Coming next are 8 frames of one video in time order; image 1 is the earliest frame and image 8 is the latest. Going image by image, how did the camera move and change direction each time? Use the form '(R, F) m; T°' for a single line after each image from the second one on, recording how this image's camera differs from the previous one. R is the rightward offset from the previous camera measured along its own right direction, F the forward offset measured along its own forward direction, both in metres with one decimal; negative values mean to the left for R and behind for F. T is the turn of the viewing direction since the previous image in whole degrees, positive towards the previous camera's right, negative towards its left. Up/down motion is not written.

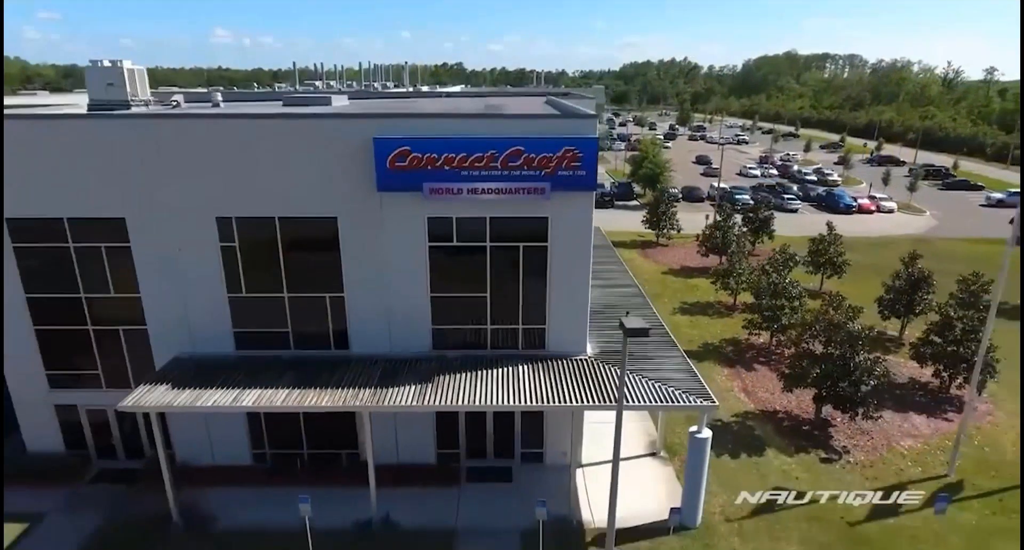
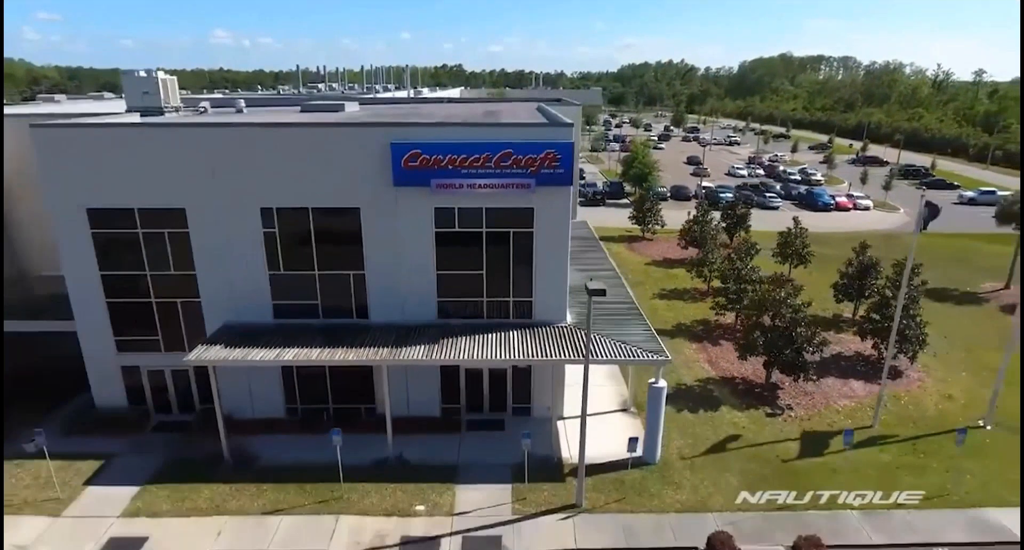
(+0.1, -1.0) m; 0°
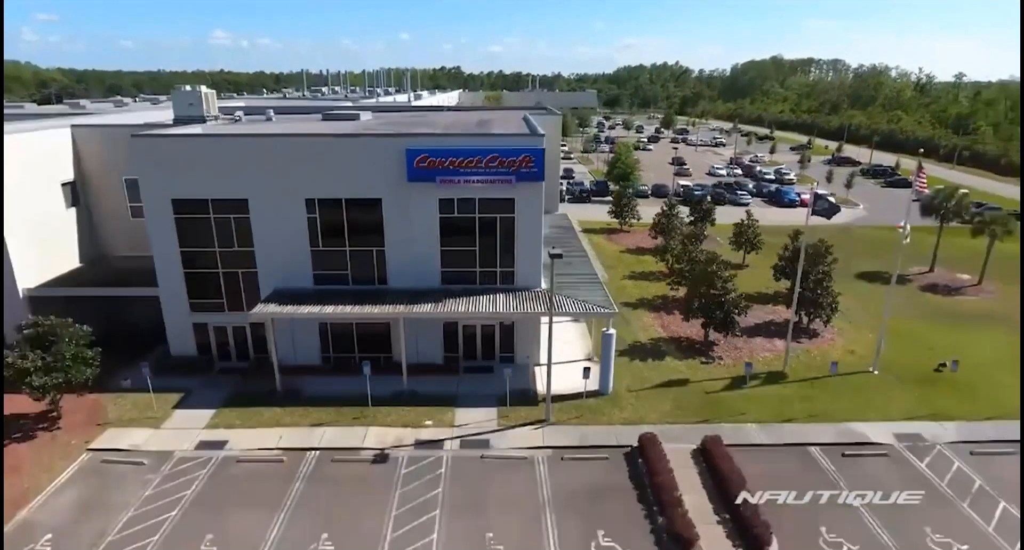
(+0.1, -1.7) m; 0°
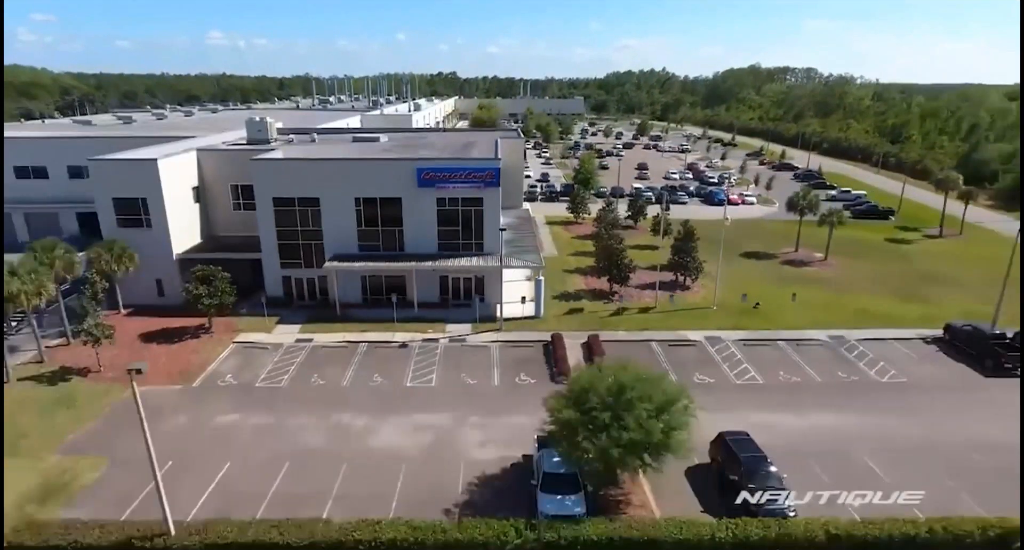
(+0.5, -4.5) m; 0°
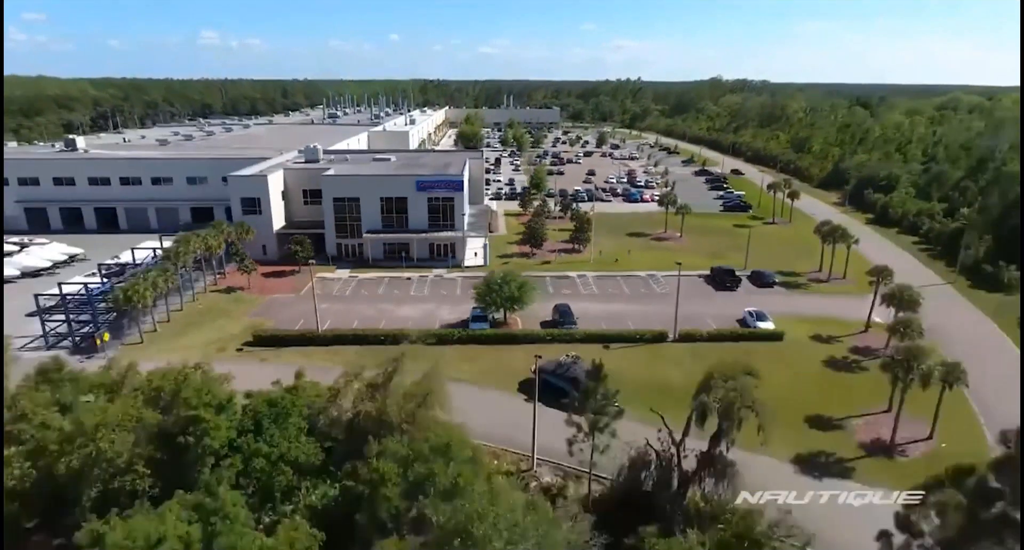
(+1.1, -8.6) m; +1°
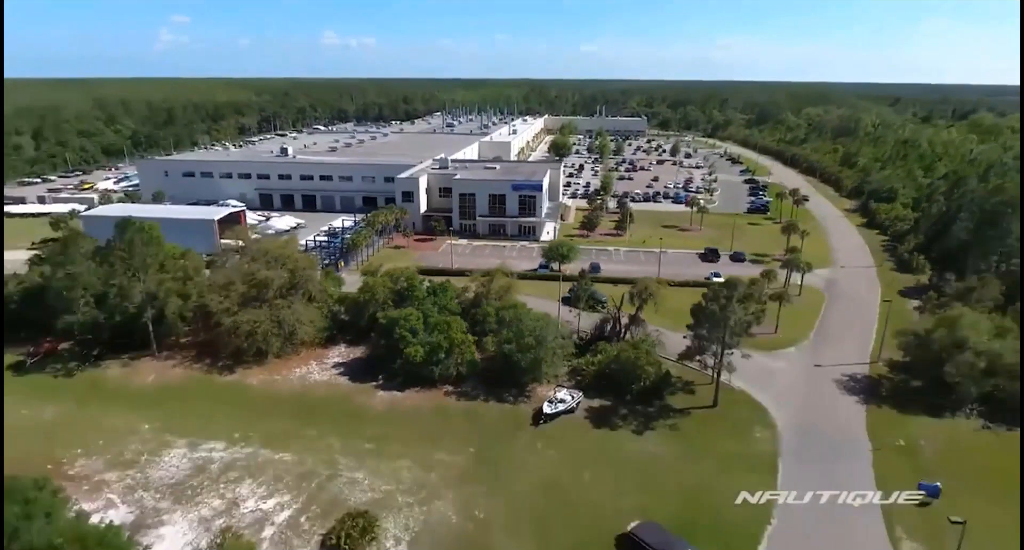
(+1.8, -10.5) m; -9°
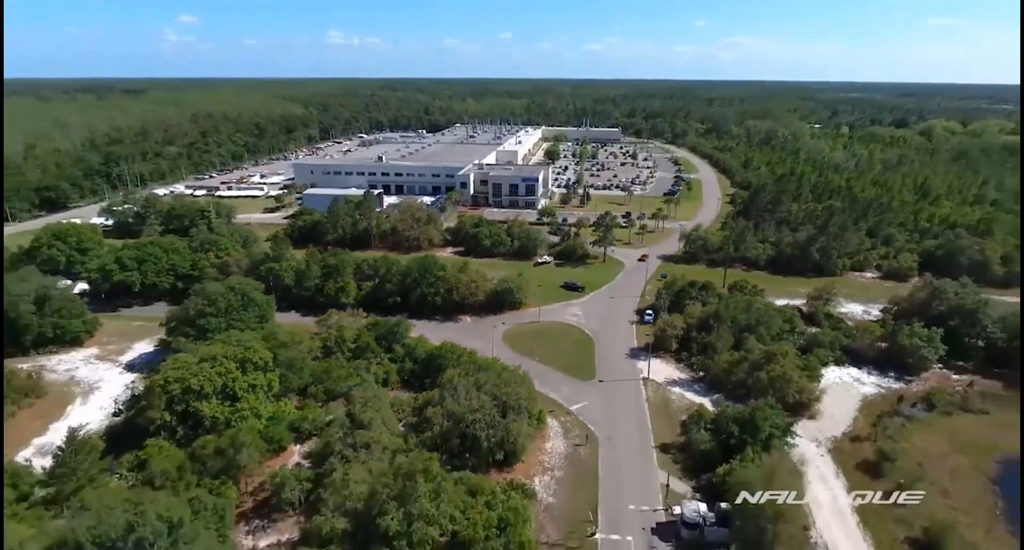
(-0.9, -25.4) m; 0°
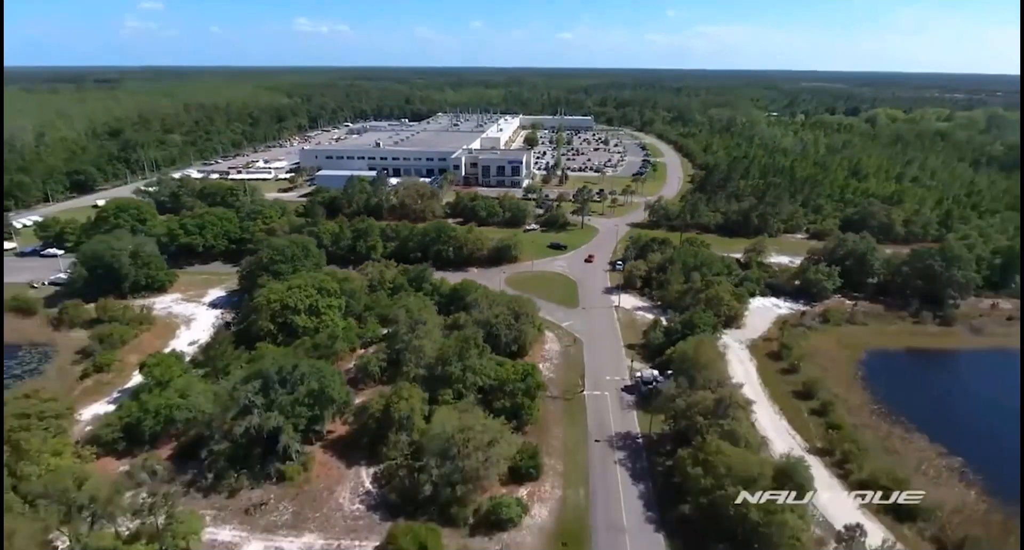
(-1.5, -7.7) m; +2°
